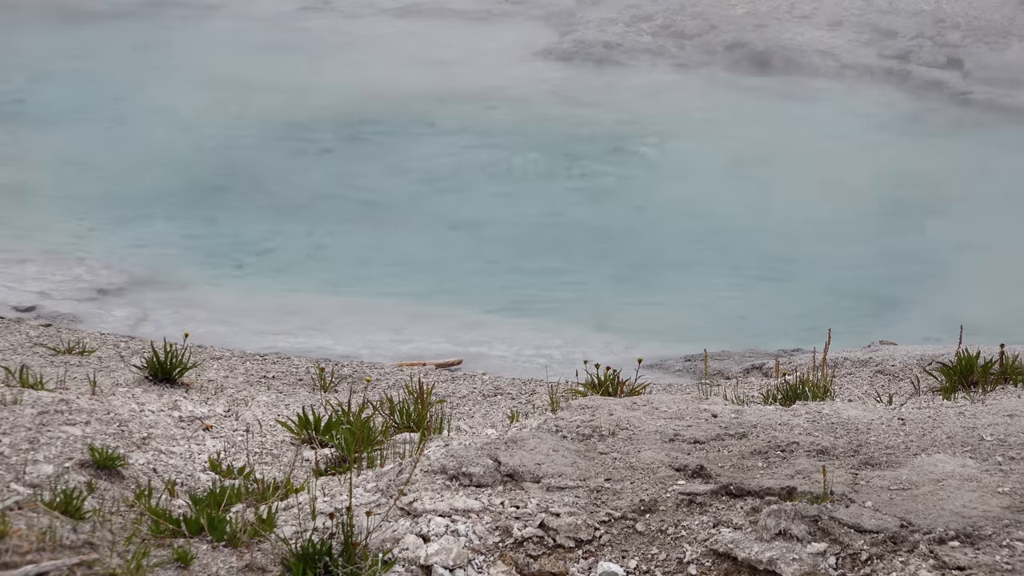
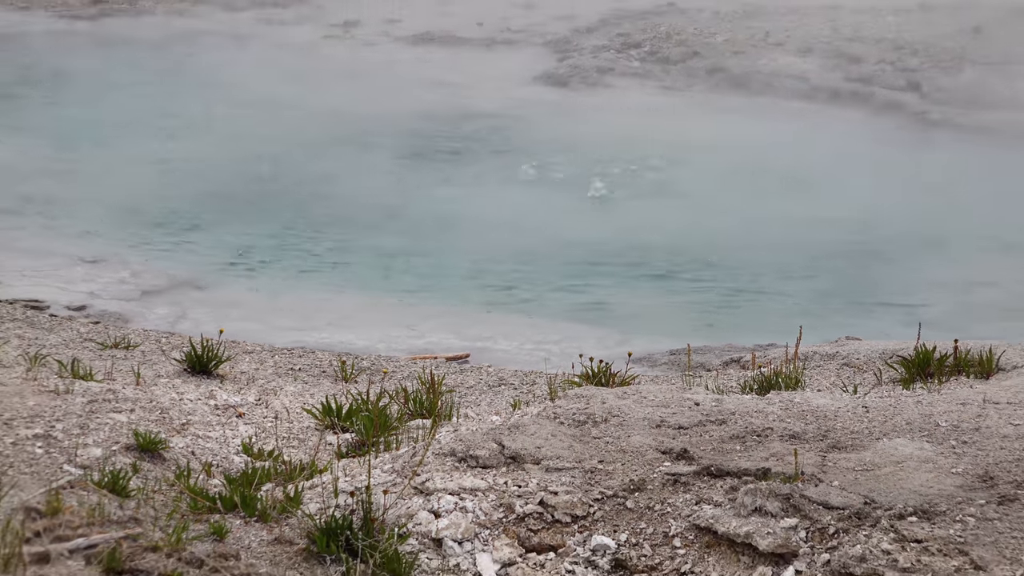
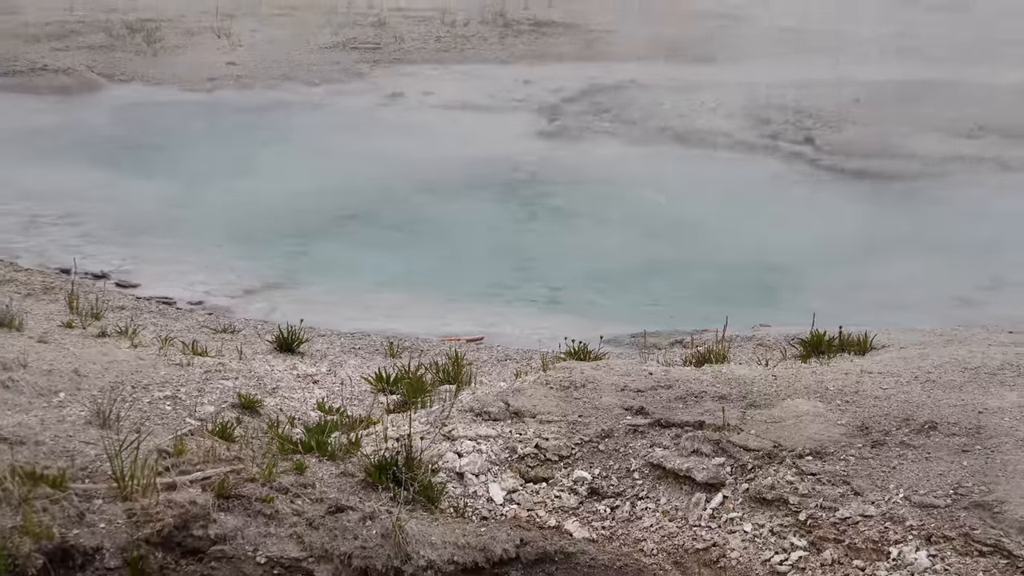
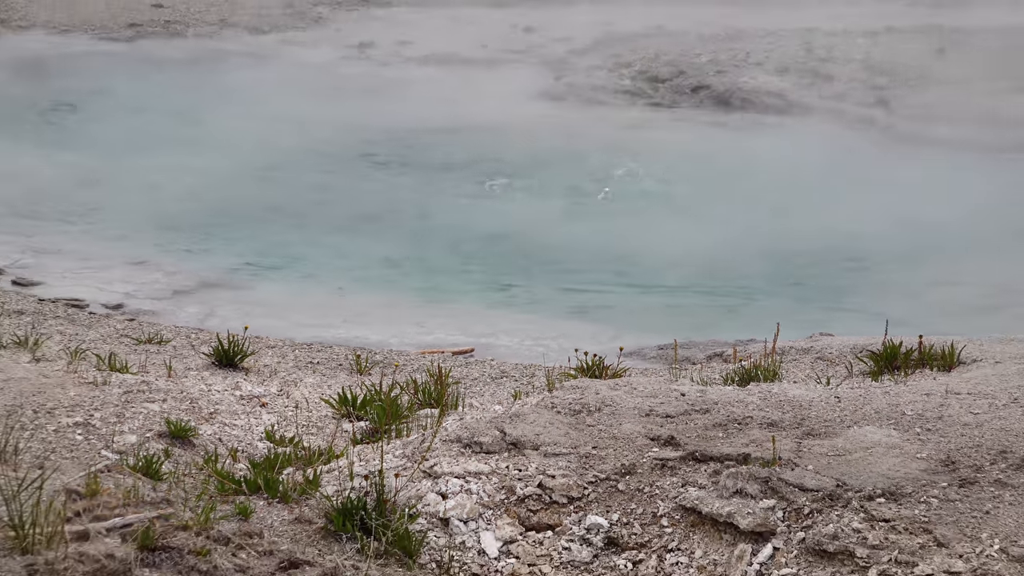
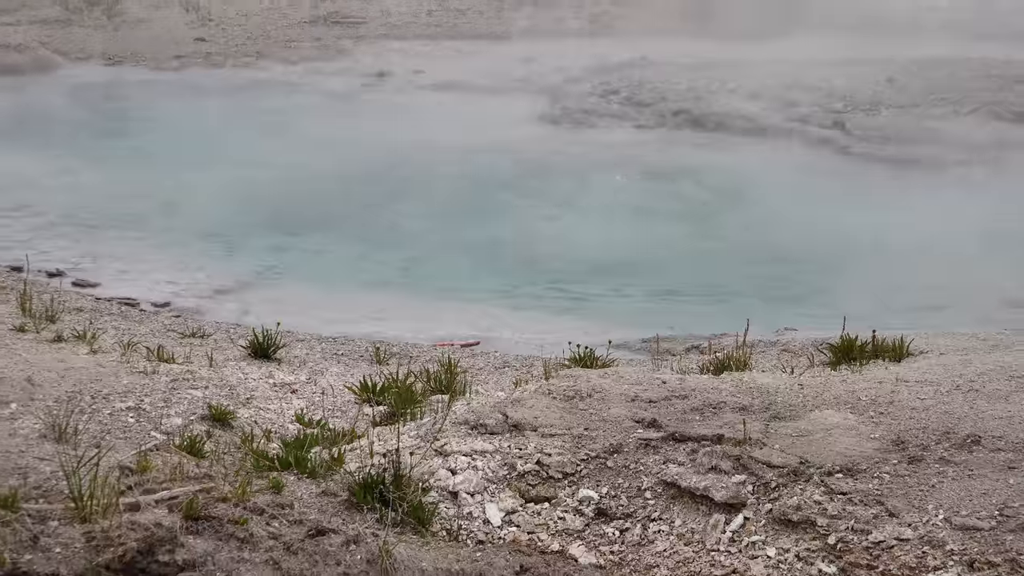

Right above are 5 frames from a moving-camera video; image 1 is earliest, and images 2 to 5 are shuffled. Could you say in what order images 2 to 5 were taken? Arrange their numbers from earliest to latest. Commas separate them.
2, 4, 5, 3
